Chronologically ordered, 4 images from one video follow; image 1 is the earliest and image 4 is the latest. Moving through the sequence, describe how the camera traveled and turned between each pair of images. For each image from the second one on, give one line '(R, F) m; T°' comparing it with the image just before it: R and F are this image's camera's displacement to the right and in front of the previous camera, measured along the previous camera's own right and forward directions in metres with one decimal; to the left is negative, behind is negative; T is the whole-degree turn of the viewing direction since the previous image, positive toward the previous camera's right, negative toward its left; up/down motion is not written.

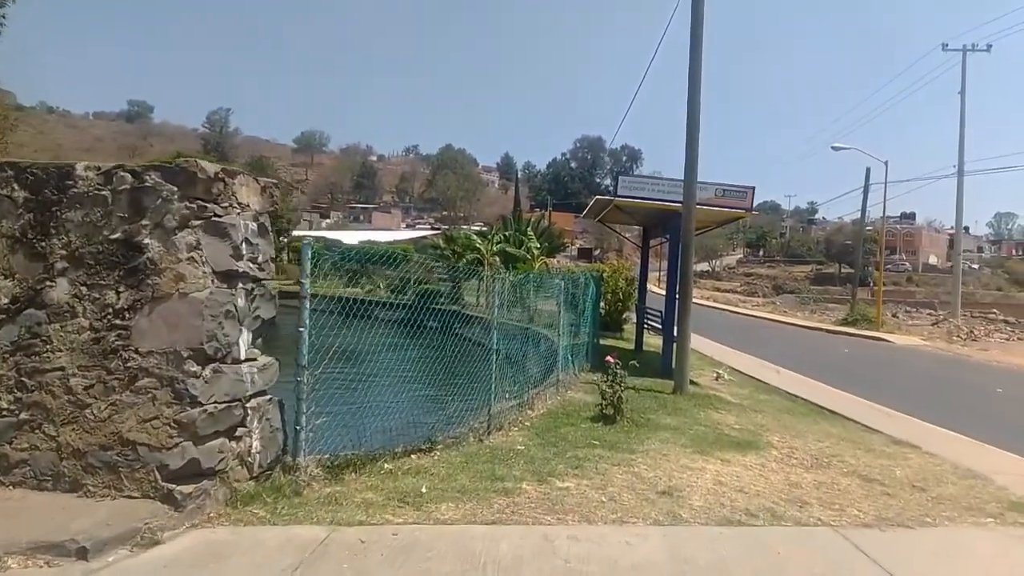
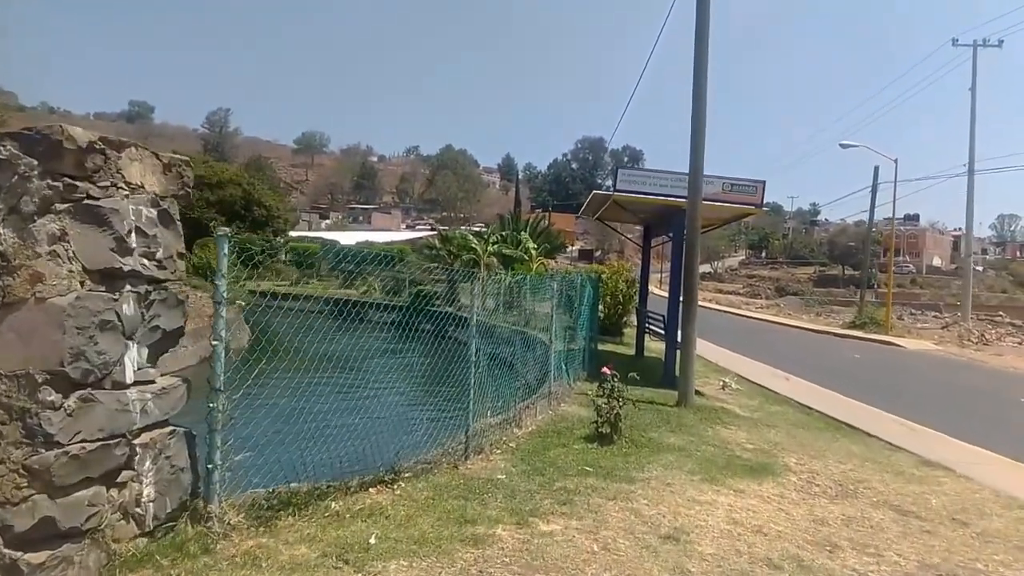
(+0.1, +0.9) m; 0°
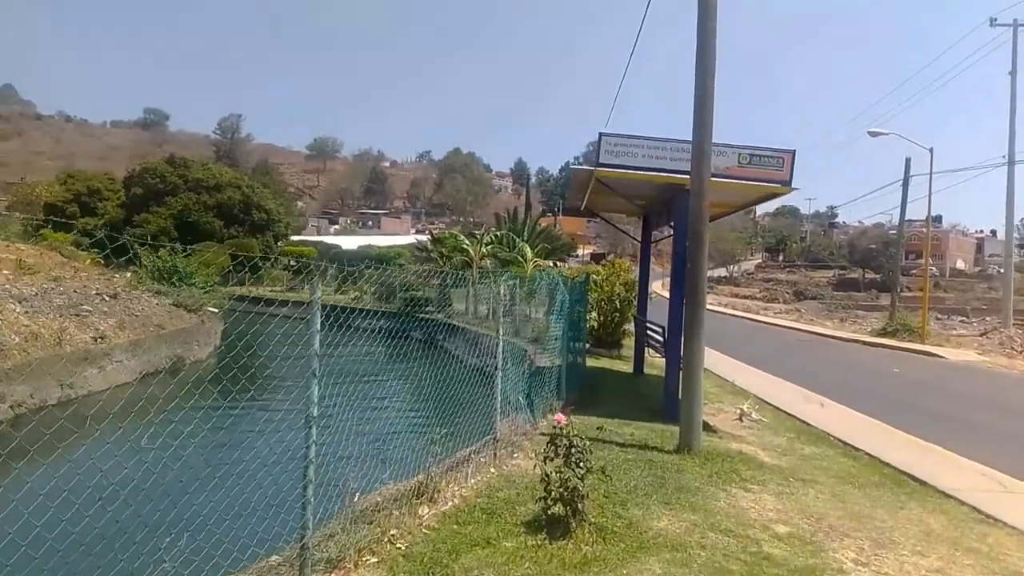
(+0.6, +2.4) m; -1°
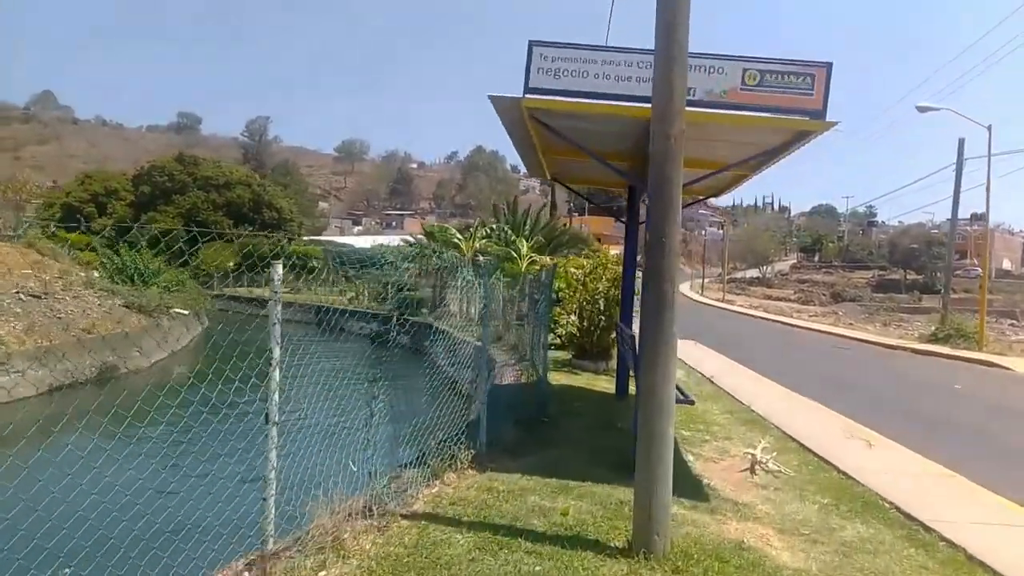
(+1.0, +2.7) m; -2°
